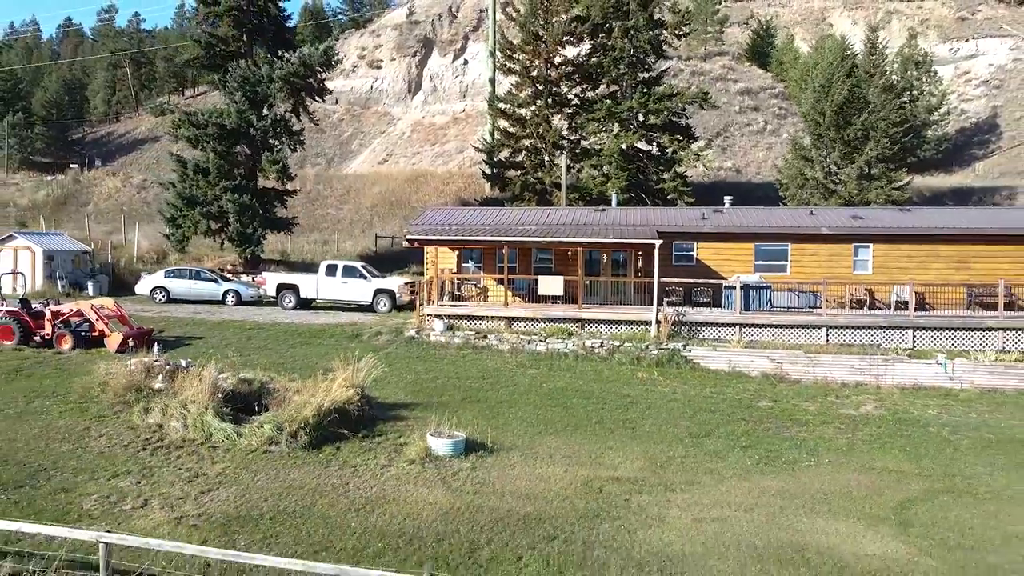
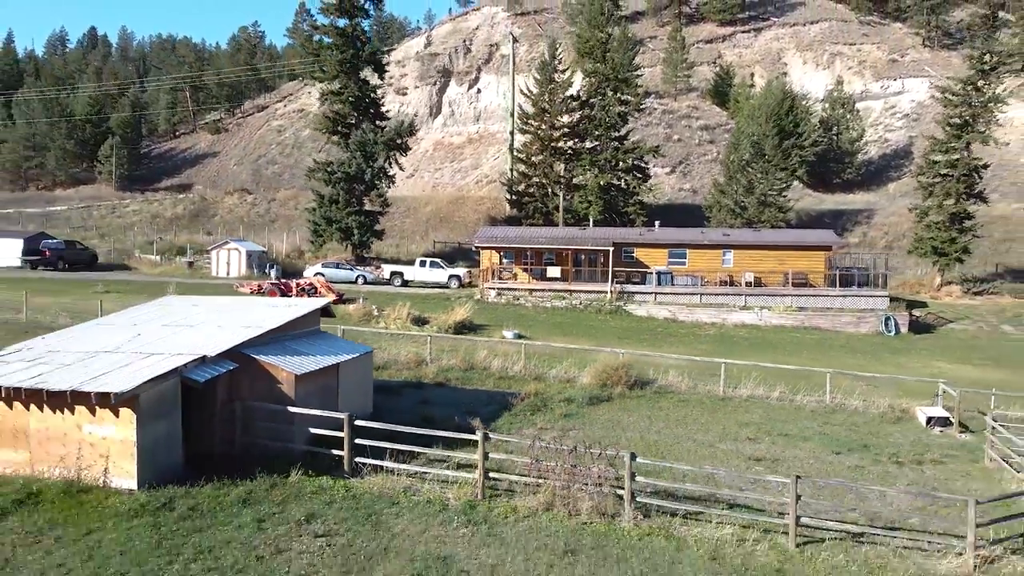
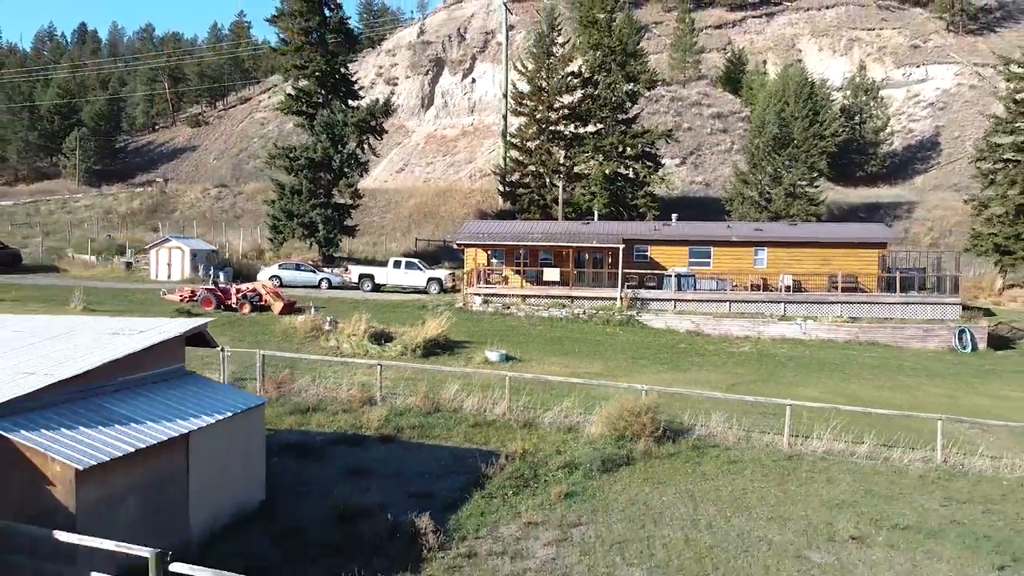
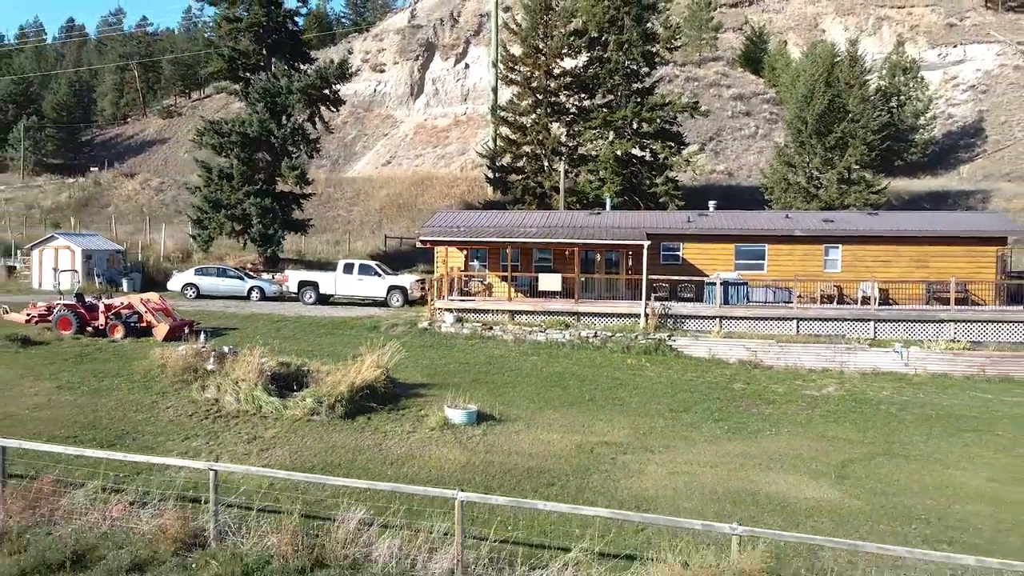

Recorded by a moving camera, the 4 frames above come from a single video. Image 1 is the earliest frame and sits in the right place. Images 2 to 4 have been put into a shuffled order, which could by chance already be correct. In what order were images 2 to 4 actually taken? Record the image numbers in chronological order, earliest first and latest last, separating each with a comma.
4, 3, 2
